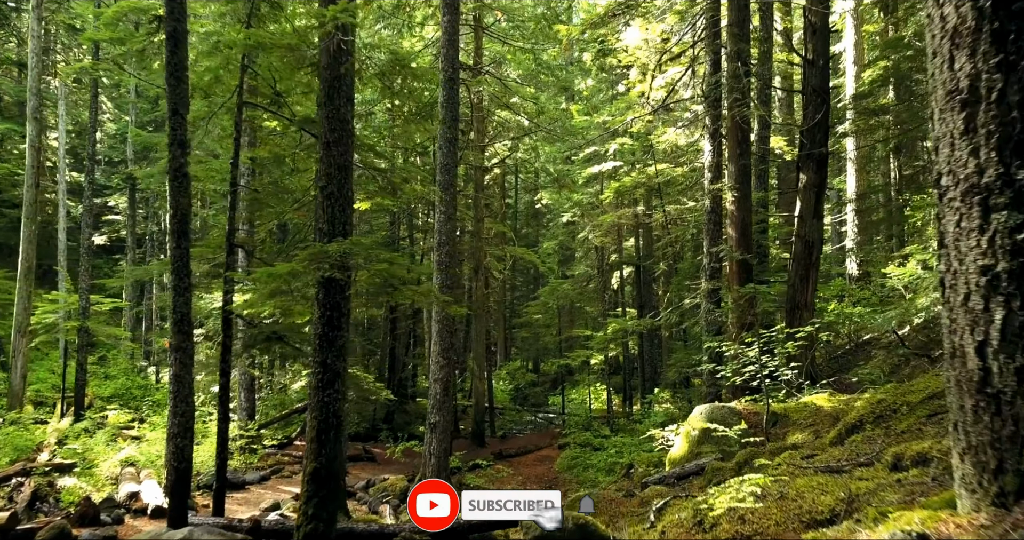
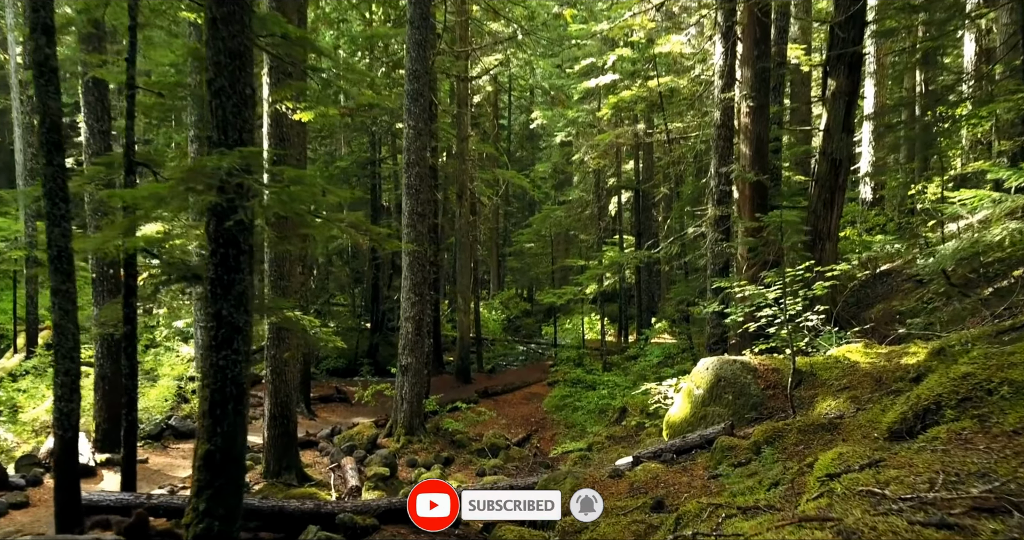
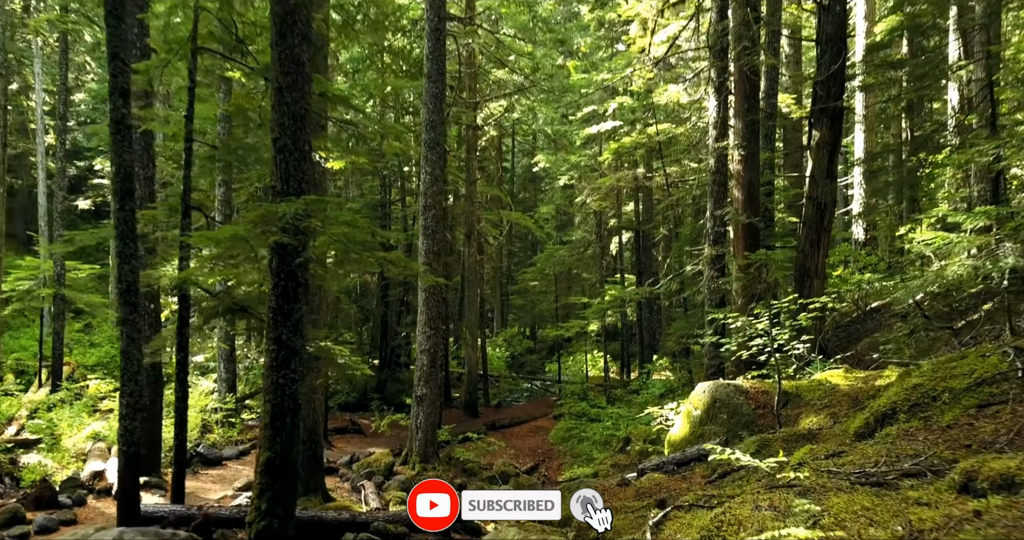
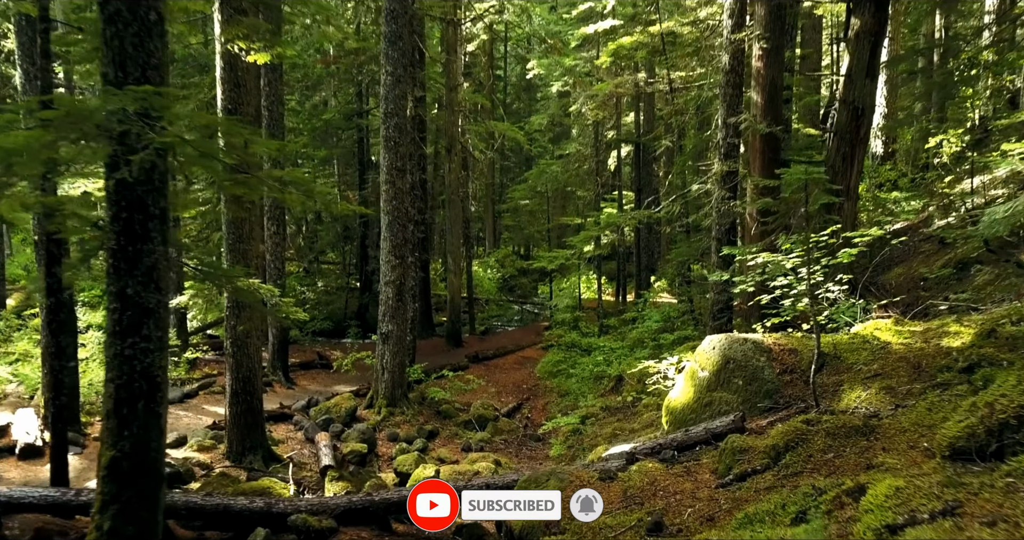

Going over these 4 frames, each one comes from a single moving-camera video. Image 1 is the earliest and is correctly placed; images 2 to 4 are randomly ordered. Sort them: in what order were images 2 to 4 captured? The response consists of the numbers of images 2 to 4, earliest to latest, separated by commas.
3, 2, 4
